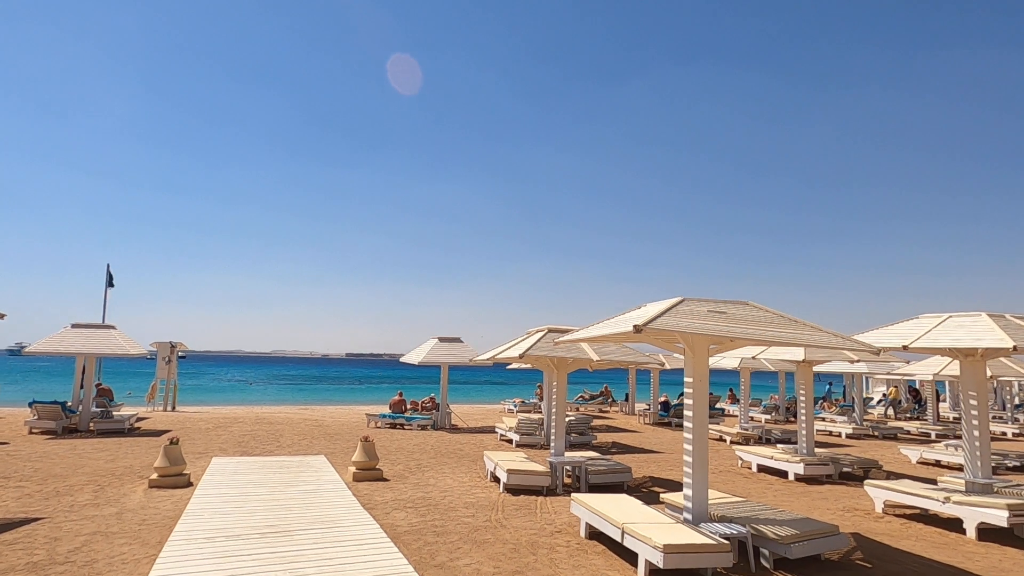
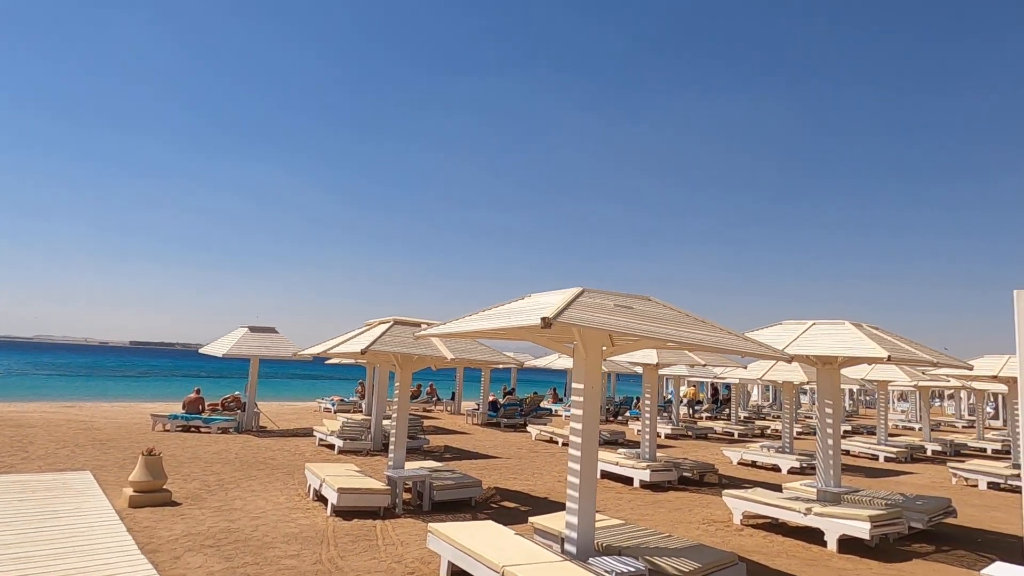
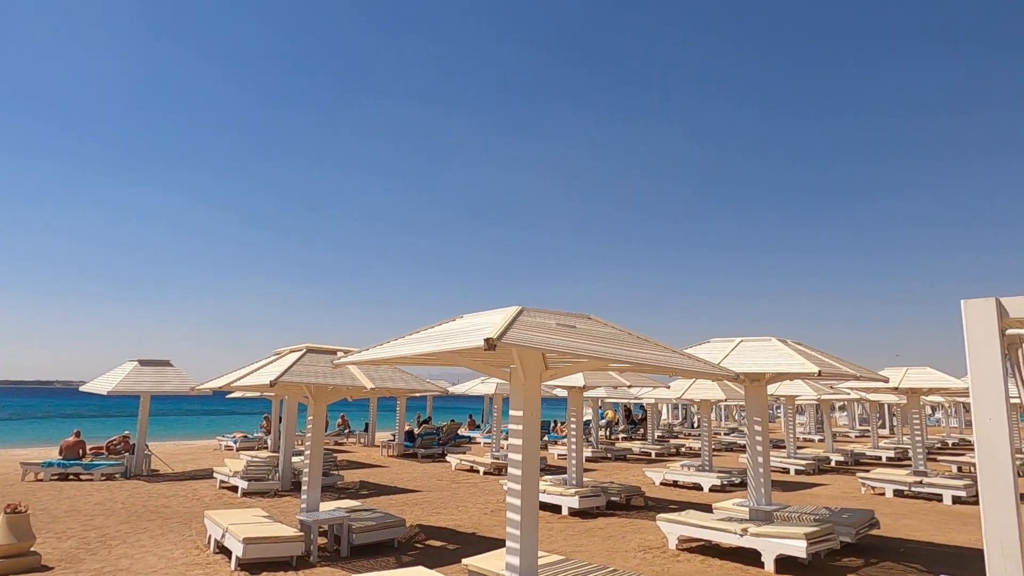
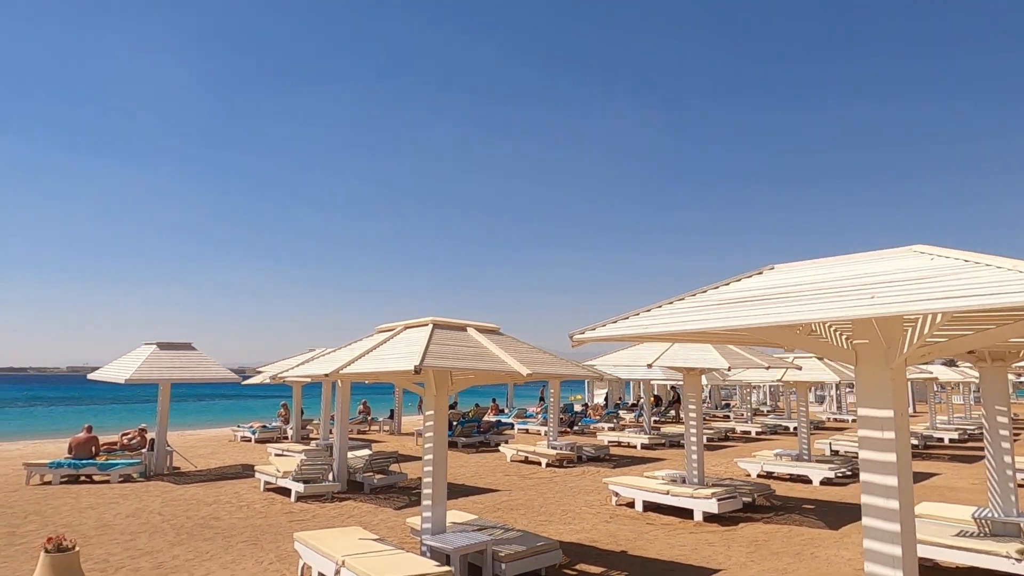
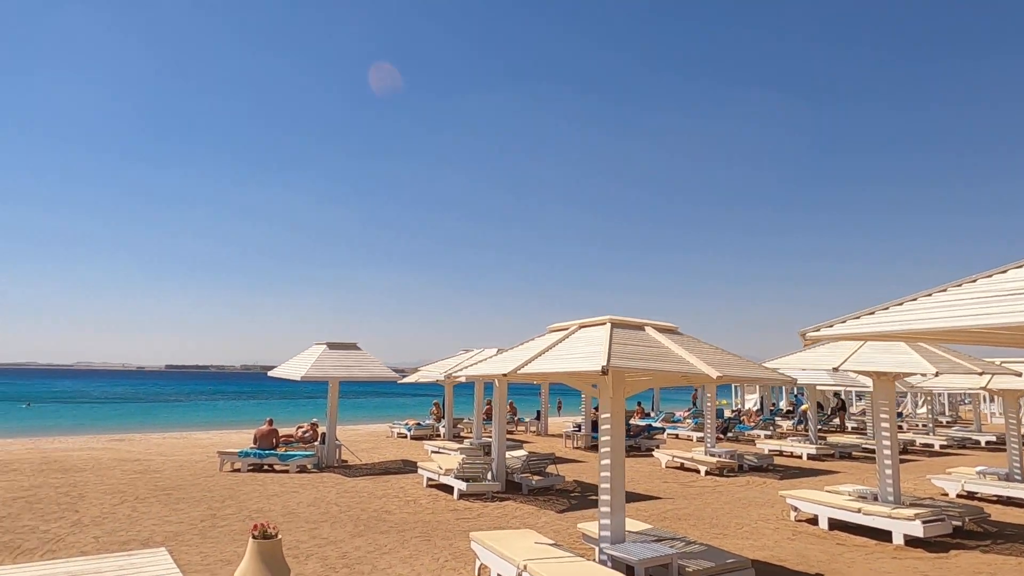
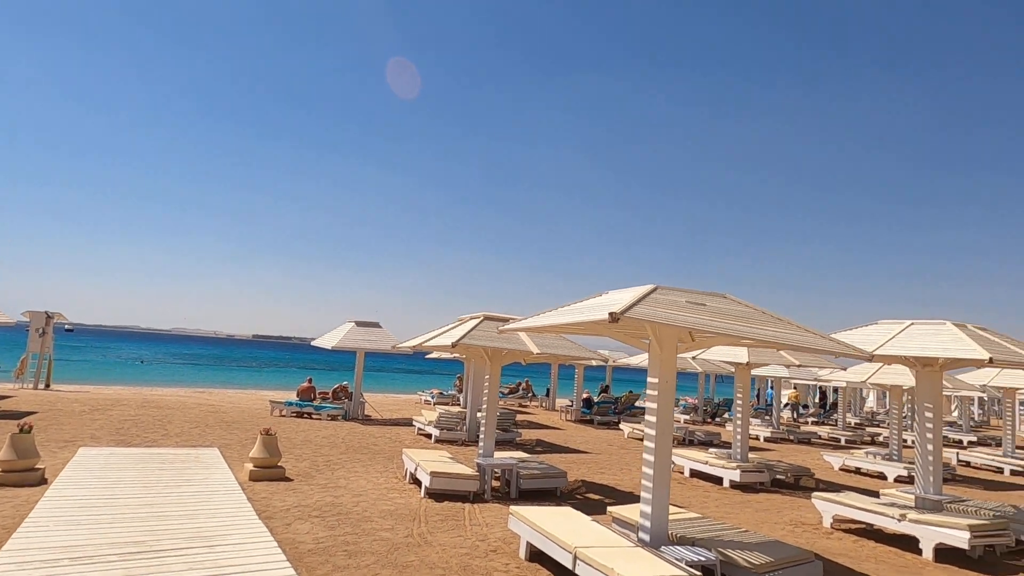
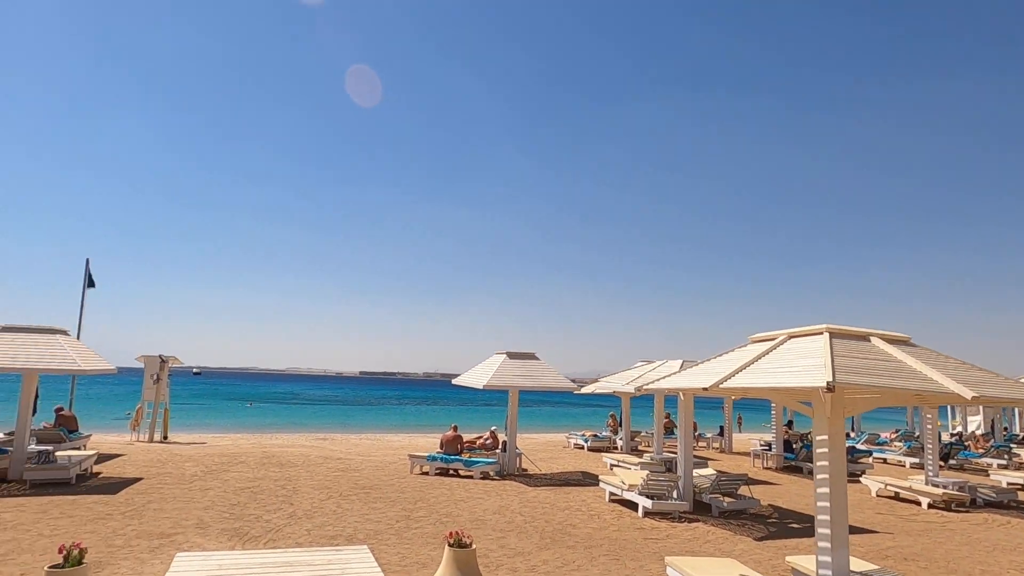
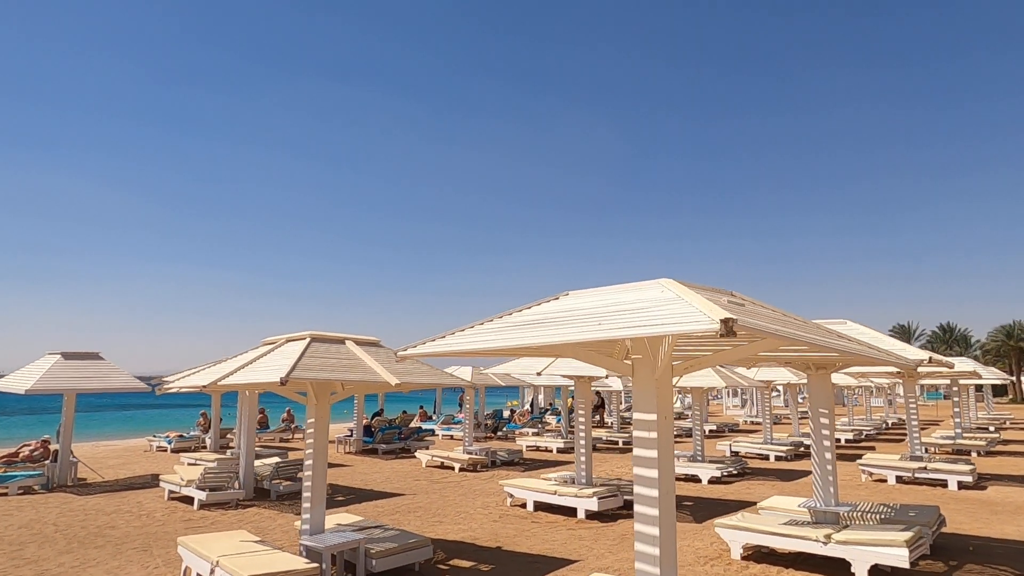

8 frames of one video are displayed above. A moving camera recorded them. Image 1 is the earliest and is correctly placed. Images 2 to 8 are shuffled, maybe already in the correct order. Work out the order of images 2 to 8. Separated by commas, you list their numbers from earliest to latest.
6, 2, 3, 8, 4, 5, 7
